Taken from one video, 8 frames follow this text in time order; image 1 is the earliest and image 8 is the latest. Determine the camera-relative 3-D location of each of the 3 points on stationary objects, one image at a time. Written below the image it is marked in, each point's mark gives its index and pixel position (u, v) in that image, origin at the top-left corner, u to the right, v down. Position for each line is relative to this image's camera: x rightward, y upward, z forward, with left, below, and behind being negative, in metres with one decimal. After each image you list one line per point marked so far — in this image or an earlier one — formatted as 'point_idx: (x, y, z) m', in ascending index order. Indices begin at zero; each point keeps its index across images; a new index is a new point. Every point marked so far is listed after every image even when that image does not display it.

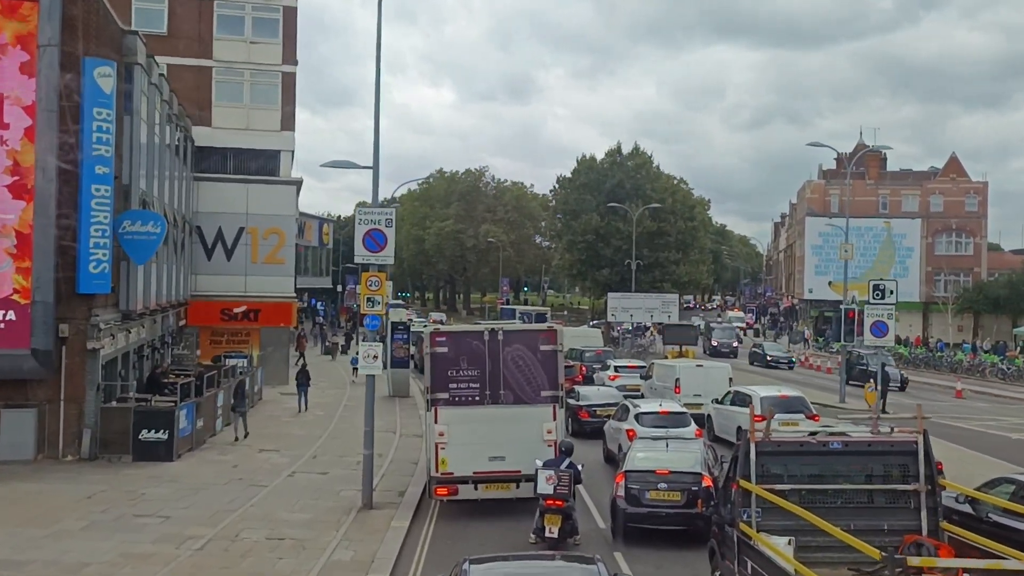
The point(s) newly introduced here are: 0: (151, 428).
0: (-7.3, -2.8, +19.2) m
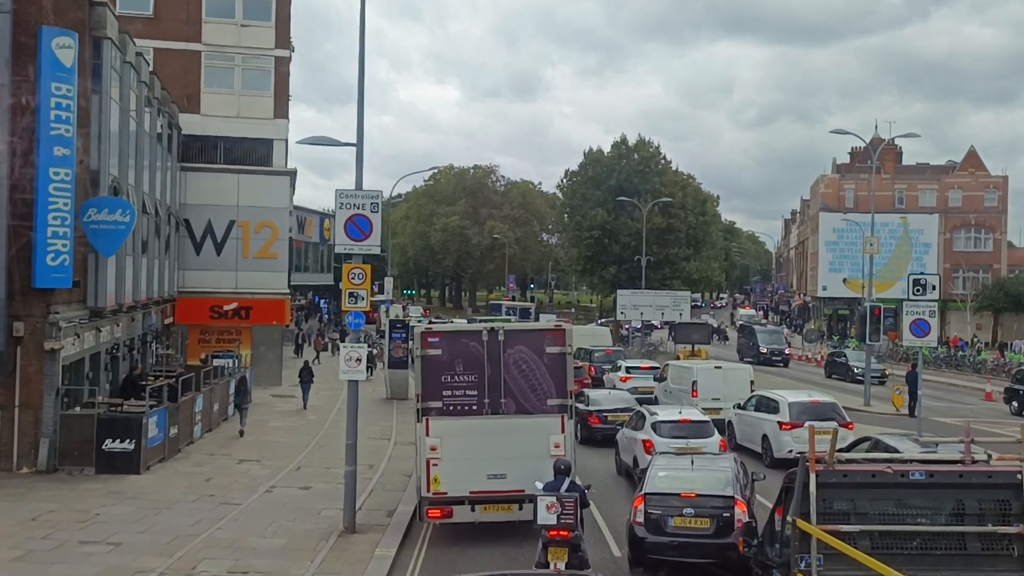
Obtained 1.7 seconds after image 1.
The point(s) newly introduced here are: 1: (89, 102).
0: (-7.2, -2.7, +17.3) m
1: (-8.8, +3.9, +19.6) m
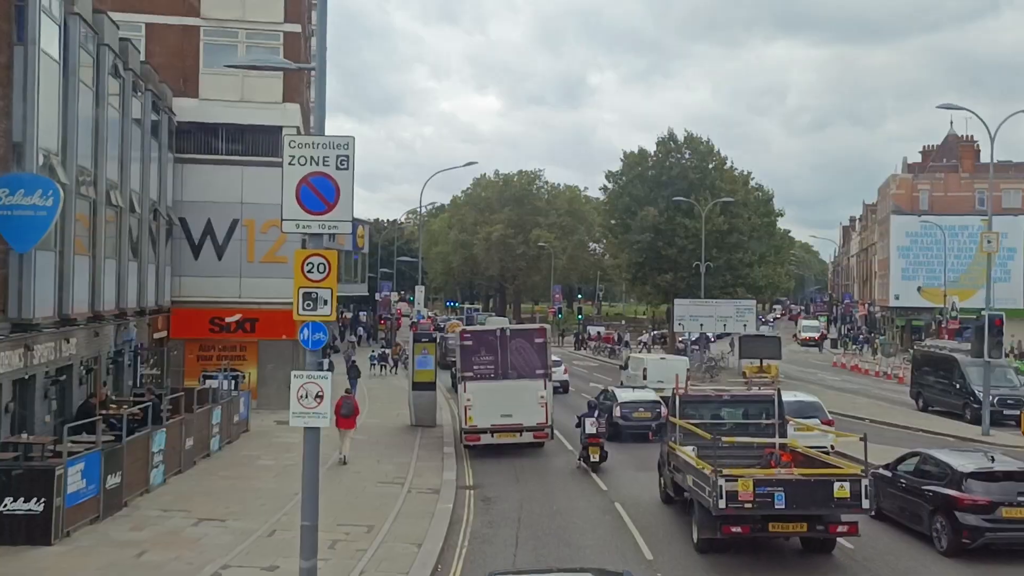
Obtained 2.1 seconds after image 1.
0: (-6.7, -2.8, +12.8) m
1: (-8.1, +3.8, +15.2) m
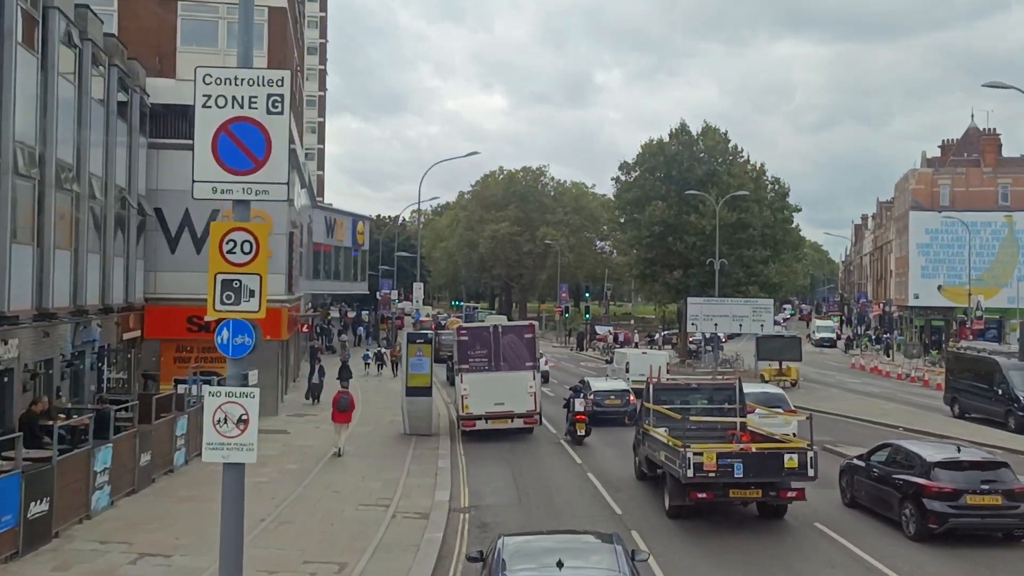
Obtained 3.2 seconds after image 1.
0: (-6.7, -2.7, +10.5) m
1: (-8.1, +3.9, +12.9) m
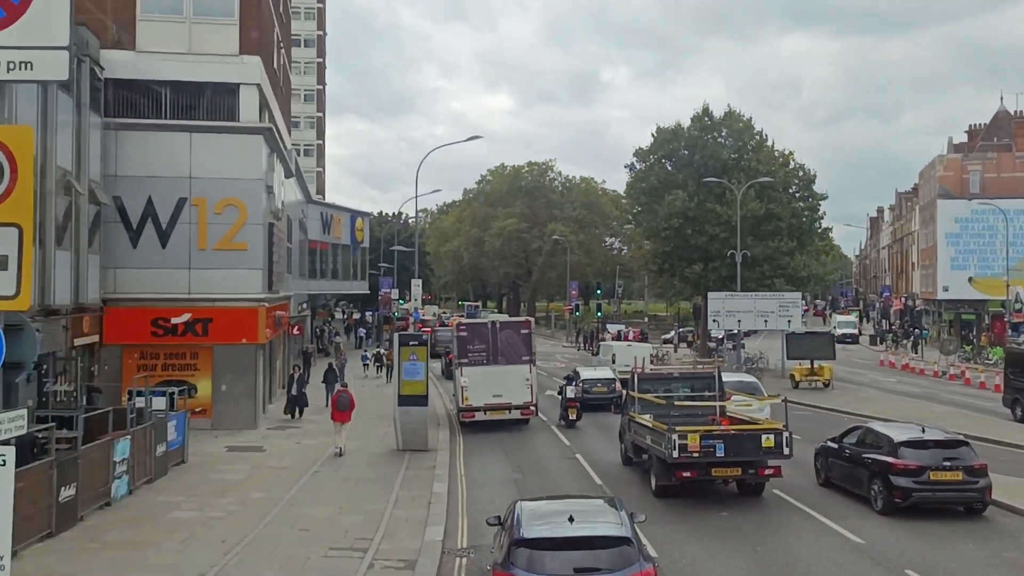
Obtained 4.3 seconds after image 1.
0: (-6.6, -2.6, +7.3) m
1: (-8.1, +3.9, +9.8) m
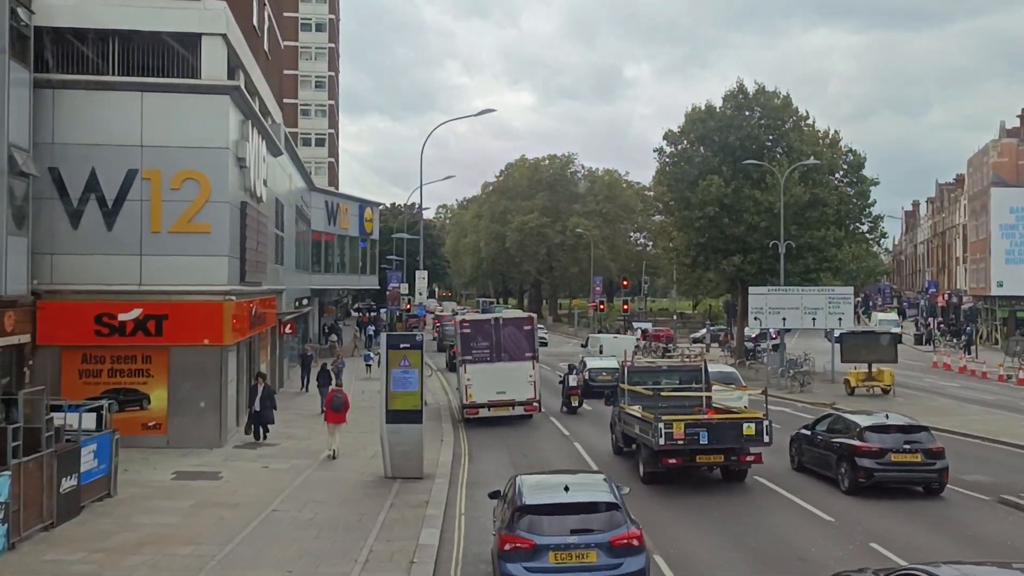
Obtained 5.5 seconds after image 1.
0: (-6.7, -2.4, +3.3) m
1: (-8.1, +4.1, +5.7) m
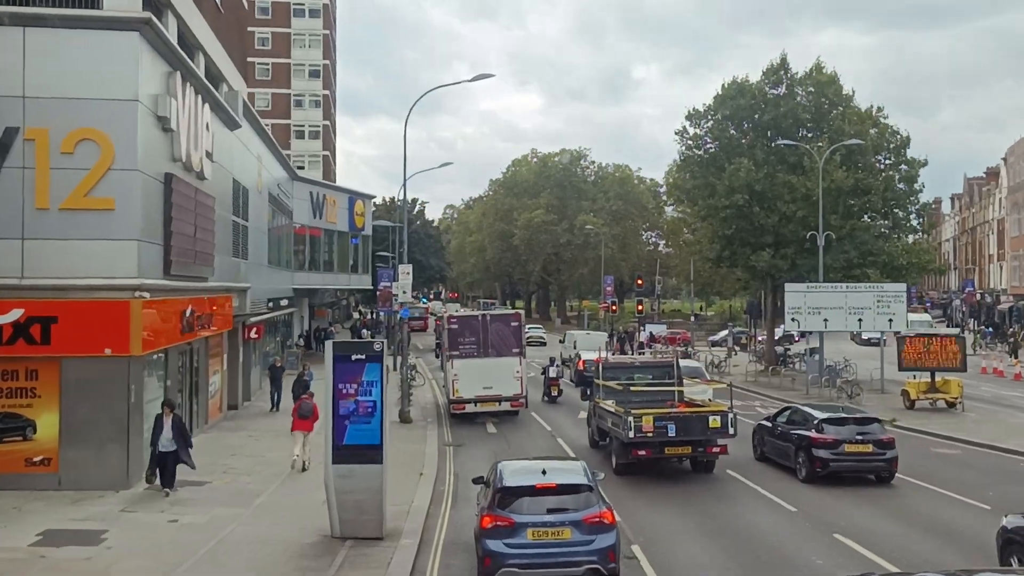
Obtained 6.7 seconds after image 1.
0: (-6.9, -2.3, -1.5) m
1: (-8.4, +4.2, +1.0) m
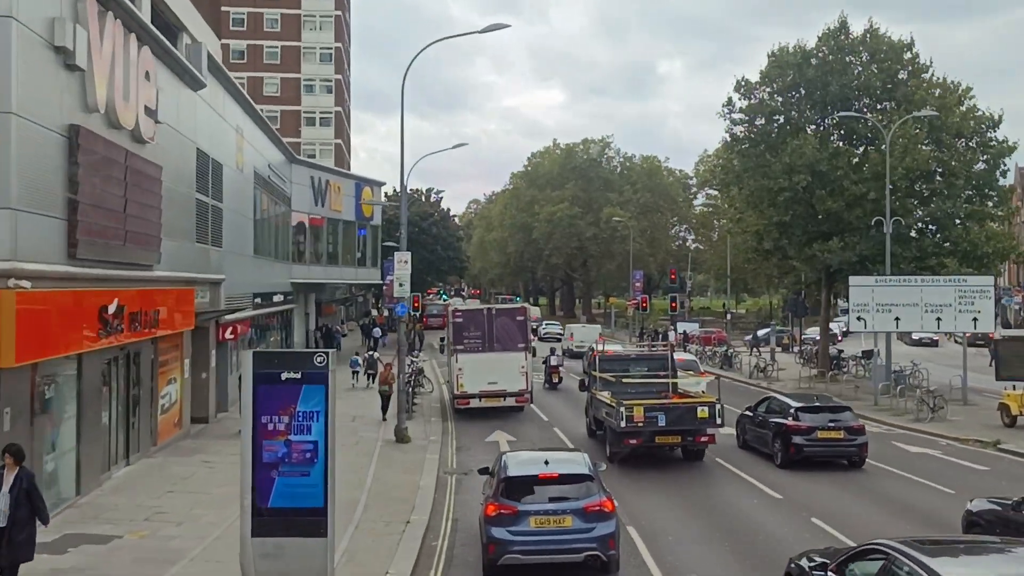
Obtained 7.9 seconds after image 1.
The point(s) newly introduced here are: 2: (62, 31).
0: (-7.2, -2.2, -5.8) m
1: (-8.6, +4.4, -3.2) m
2: (-6.2, +3.5, +13.0) m
